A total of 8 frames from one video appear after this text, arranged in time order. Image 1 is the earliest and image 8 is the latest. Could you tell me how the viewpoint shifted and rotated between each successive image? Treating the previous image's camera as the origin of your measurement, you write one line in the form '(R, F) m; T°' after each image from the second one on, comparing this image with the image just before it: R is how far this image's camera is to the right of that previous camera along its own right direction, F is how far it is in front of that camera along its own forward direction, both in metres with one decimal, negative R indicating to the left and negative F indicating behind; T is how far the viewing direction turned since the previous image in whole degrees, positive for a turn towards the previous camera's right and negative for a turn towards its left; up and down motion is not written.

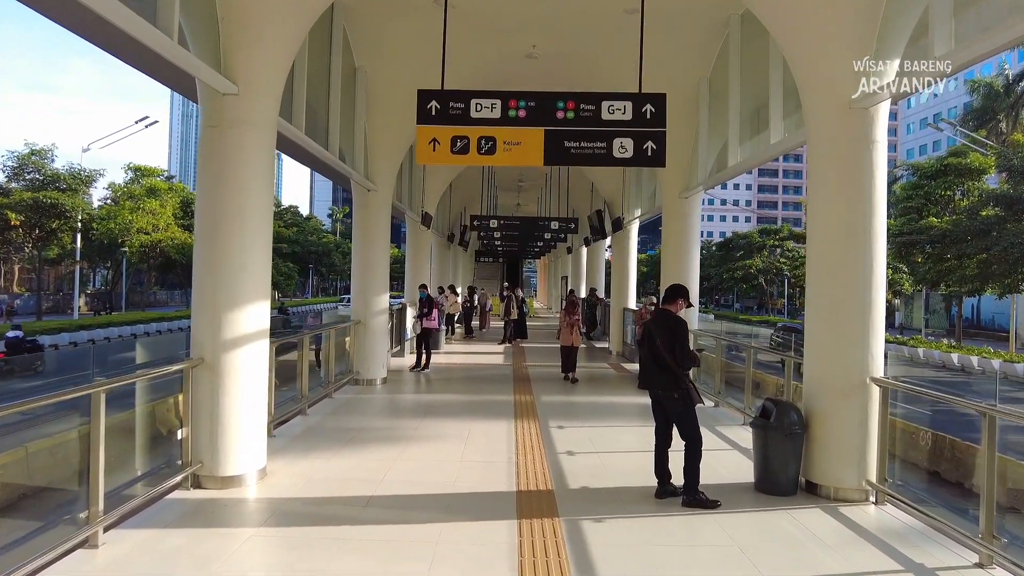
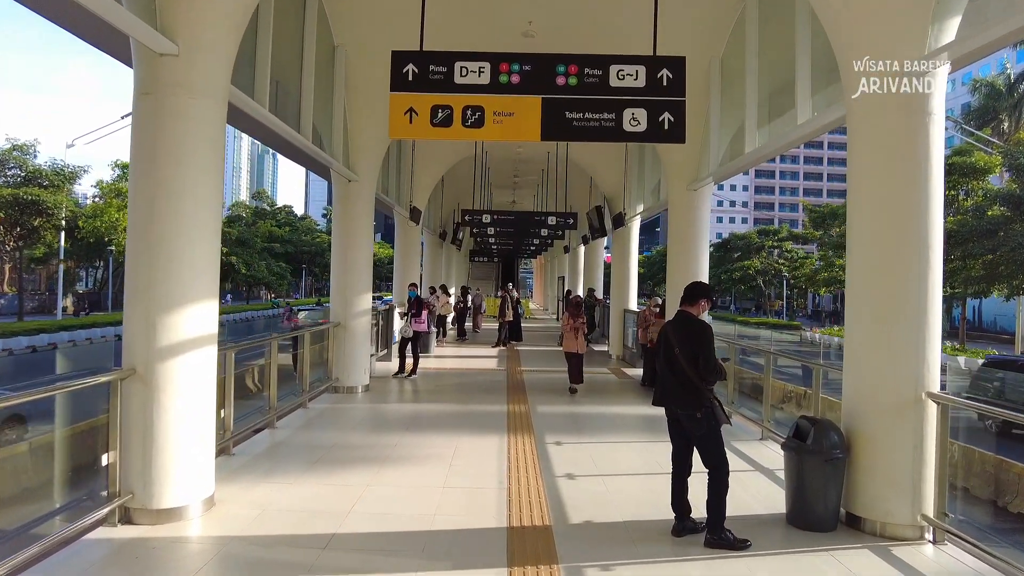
(0.0, +0.8) m; 0°
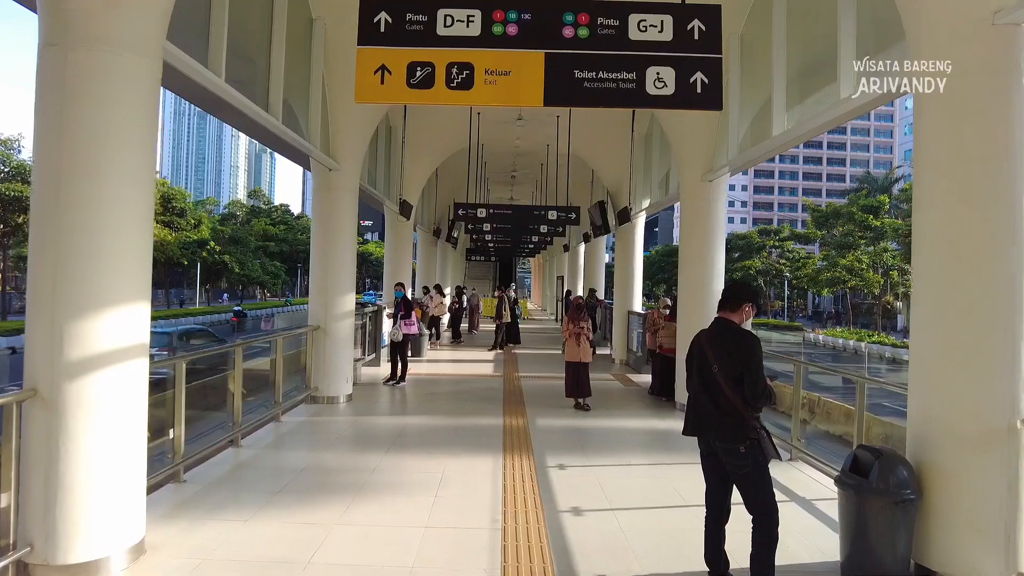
(0.0, +0.8) m; 0°
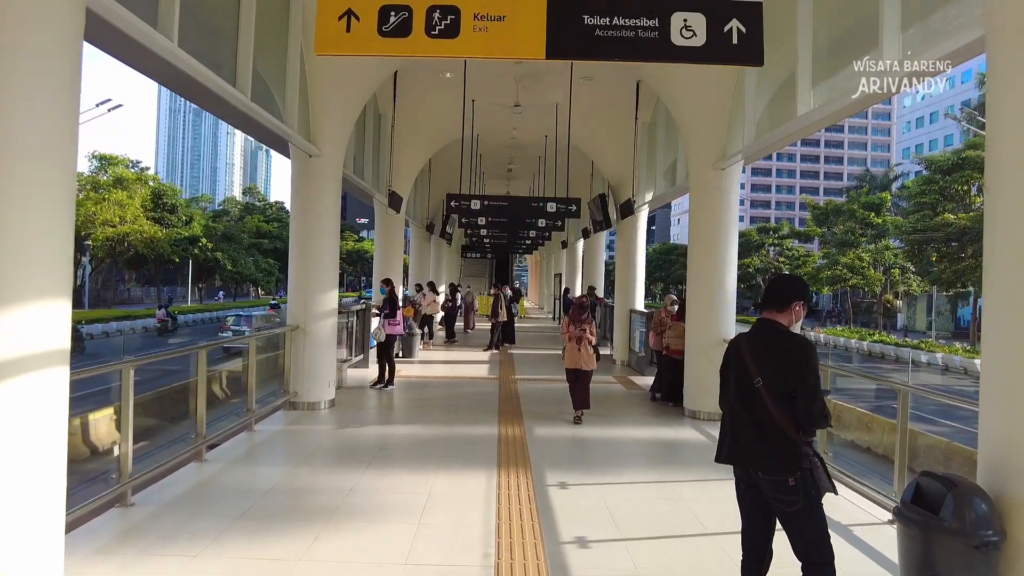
(0.0, +0.7) m; 0°
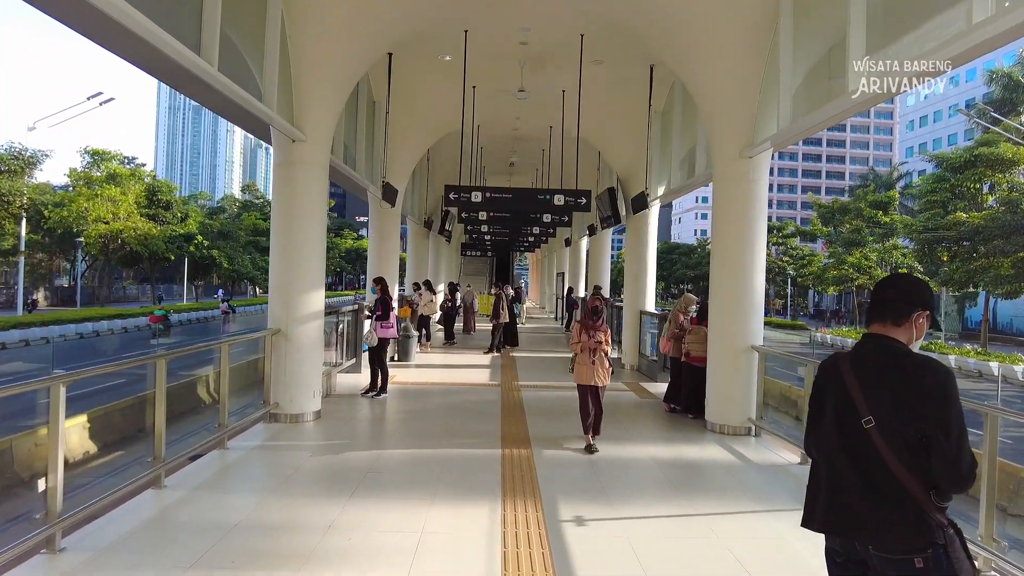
(-0.1, +0.8) m; 0°
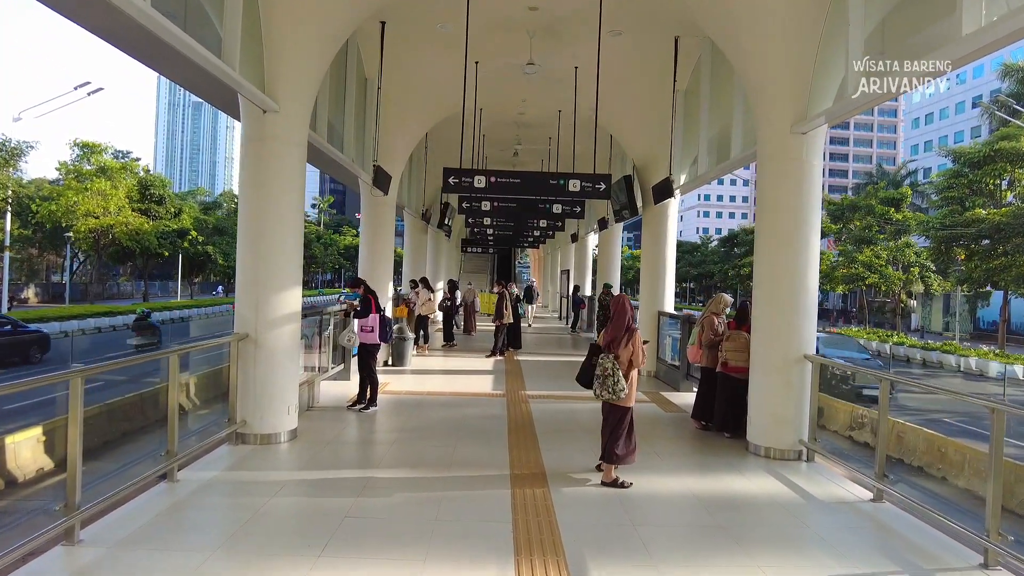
(-0.1, +1.1) m; 0°
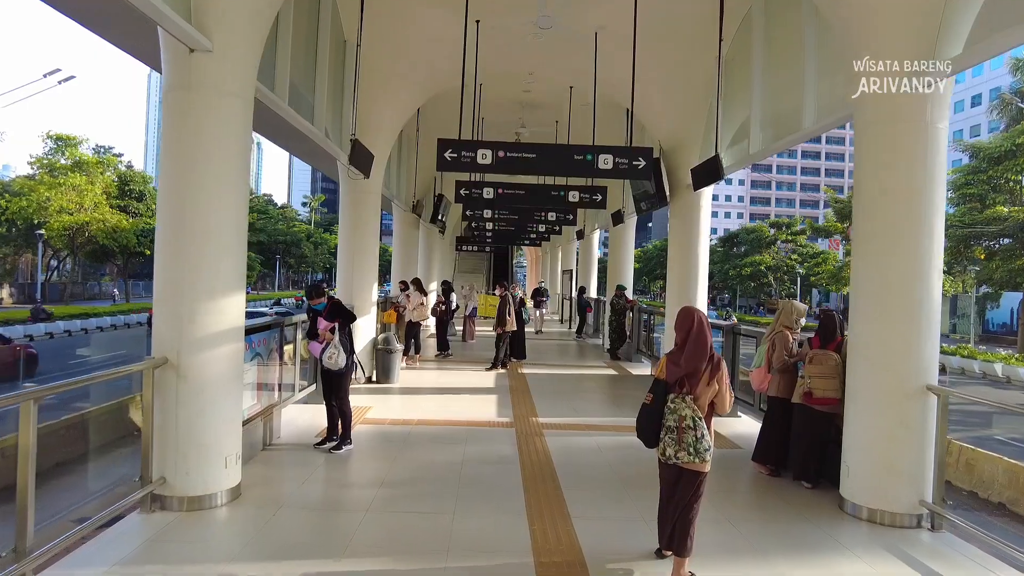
(-0.2, +1.6) m; +1°
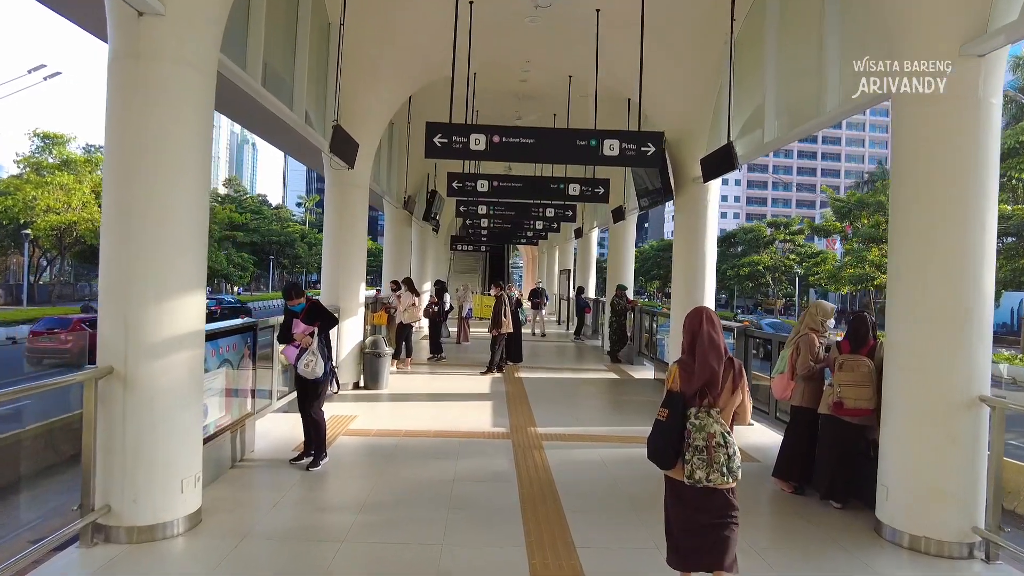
(0.0, +0.5) m; 0°
